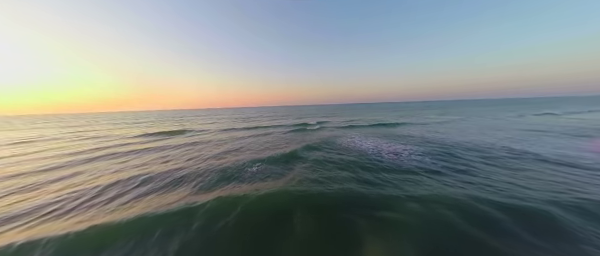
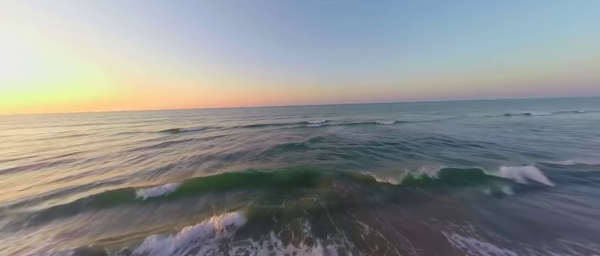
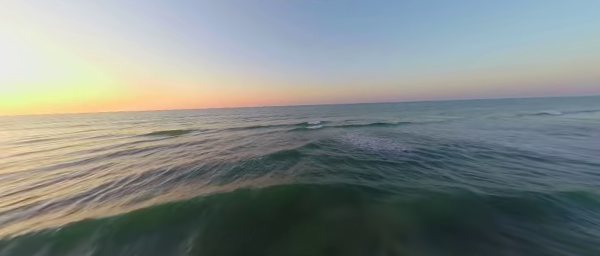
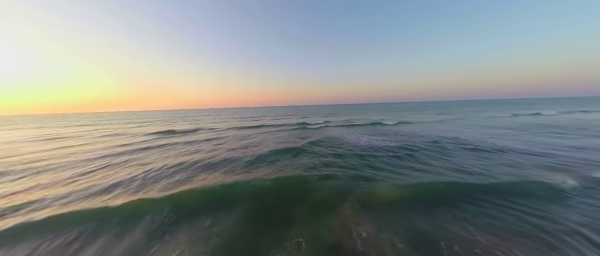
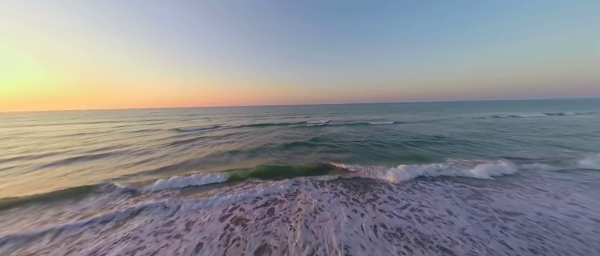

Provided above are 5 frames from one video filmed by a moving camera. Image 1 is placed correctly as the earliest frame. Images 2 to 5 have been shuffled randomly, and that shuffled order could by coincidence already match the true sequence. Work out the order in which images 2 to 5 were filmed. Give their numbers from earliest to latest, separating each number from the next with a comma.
3, 4, 2, 5
